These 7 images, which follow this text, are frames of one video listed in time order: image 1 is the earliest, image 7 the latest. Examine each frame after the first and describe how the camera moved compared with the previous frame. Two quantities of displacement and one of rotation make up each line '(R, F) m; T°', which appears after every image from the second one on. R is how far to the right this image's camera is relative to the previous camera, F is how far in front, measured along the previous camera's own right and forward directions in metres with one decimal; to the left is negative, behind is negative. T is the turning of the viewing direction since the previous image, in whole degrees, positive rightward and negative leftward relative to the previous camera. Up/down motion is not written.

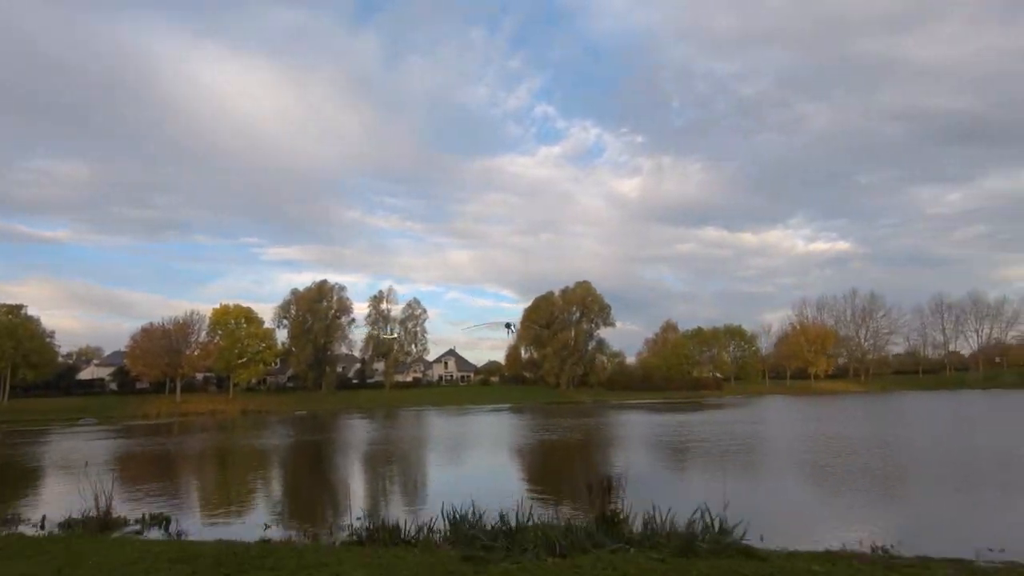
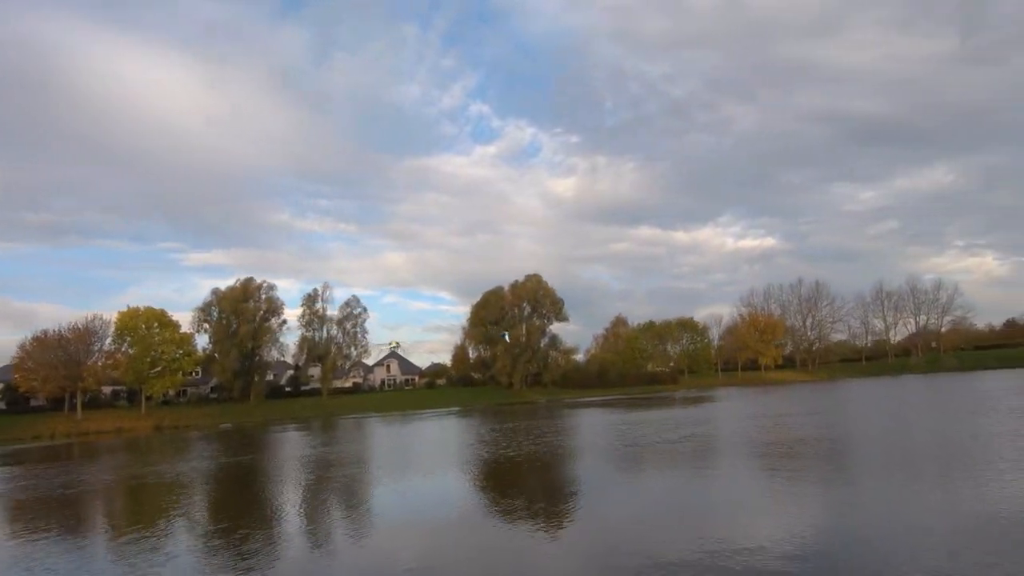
(-1.2, +4.6) m; +6°
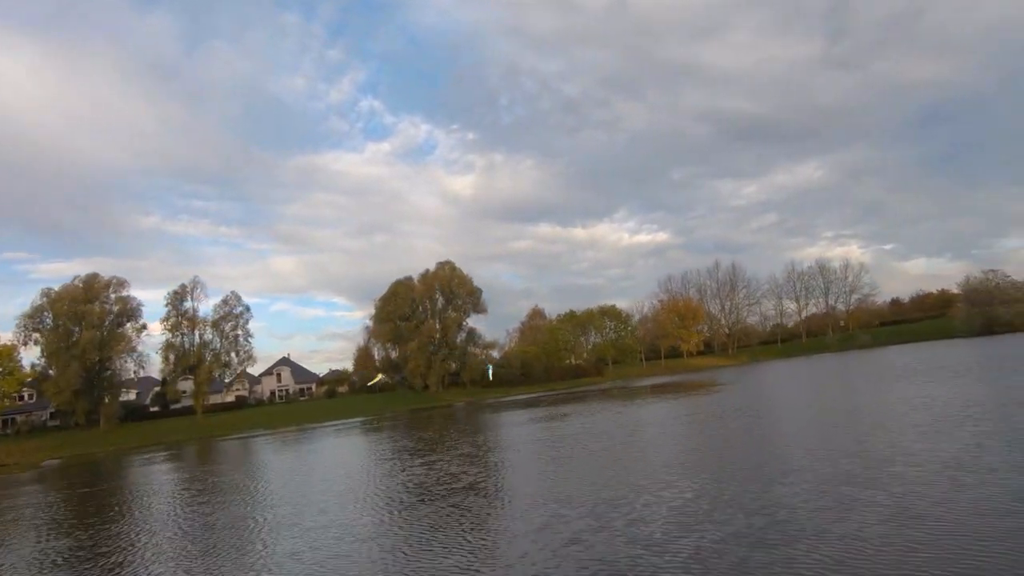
(-1.3, +7.9) m; +9°
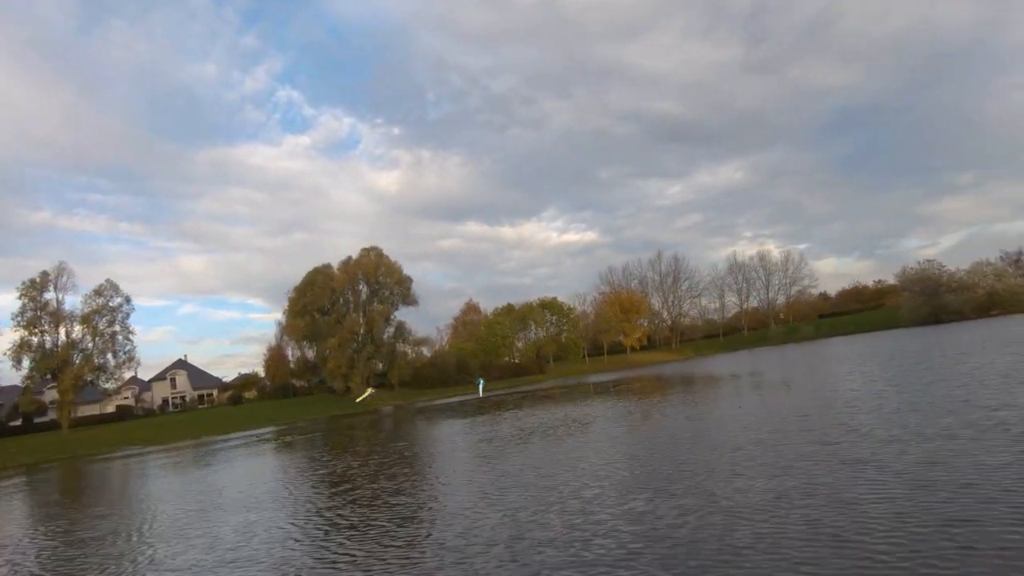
(-0.7, +6.6) m; +7°
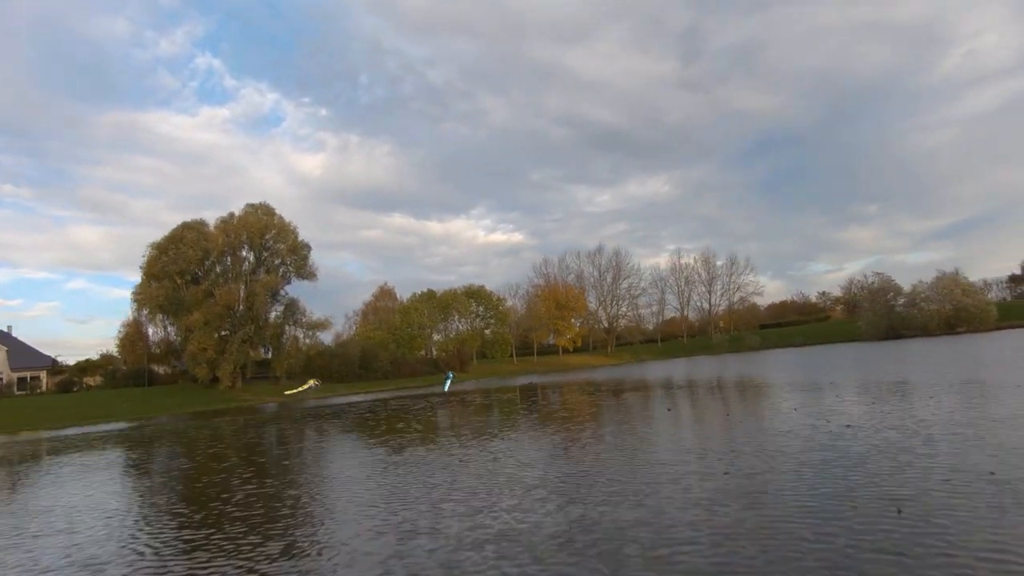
(+0.1, +9.5) m; +7°
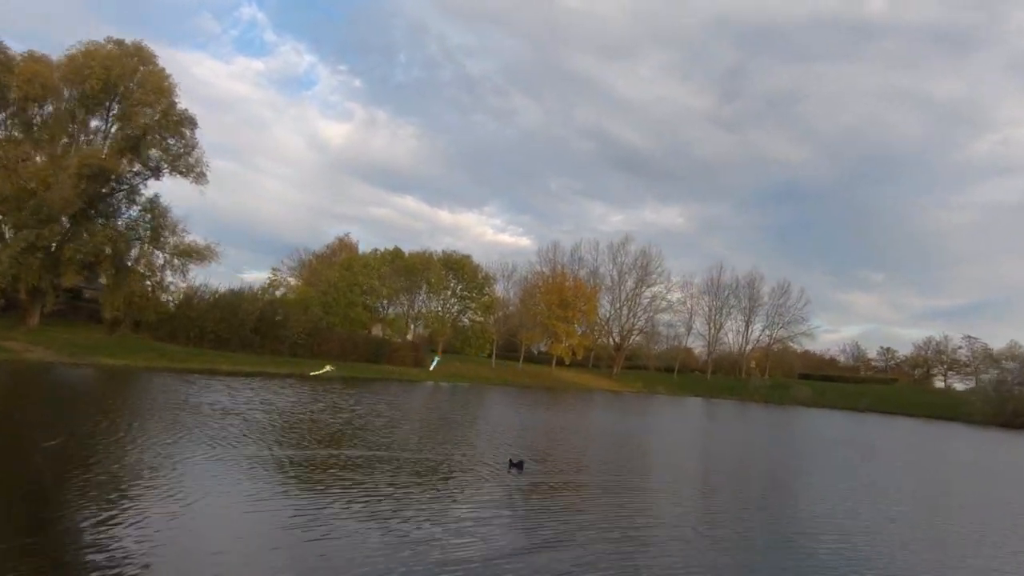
(+0.7, +16.5) m; 0°
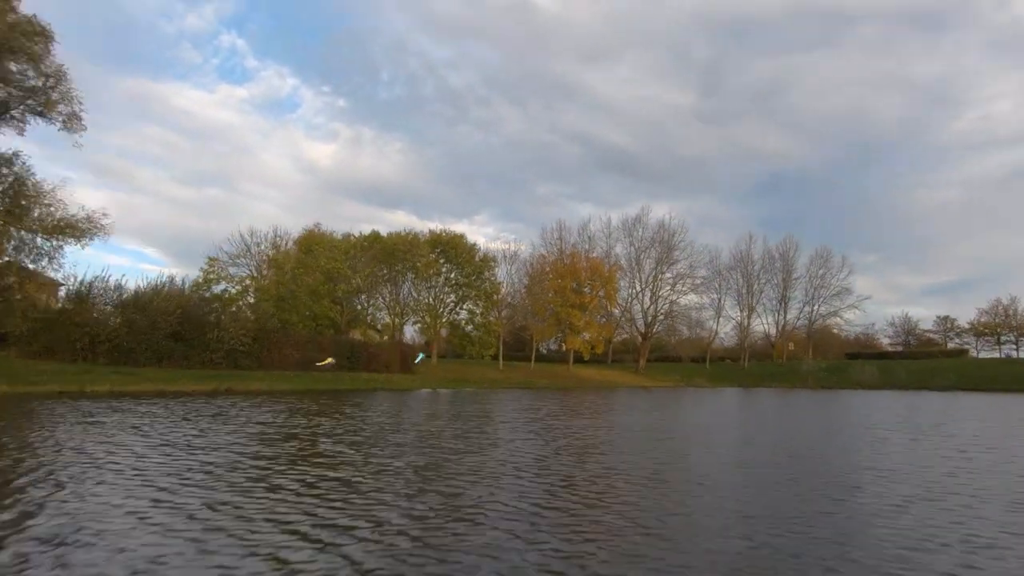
(-0.6, +8.5) m; 0°
